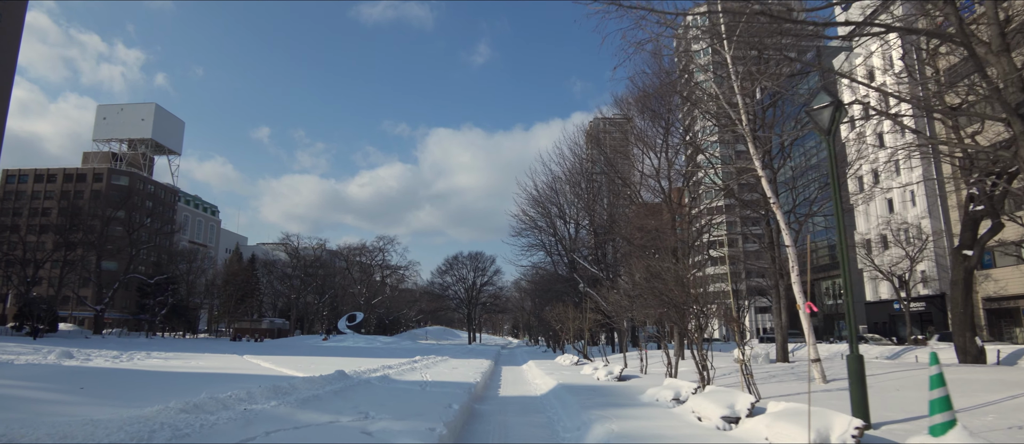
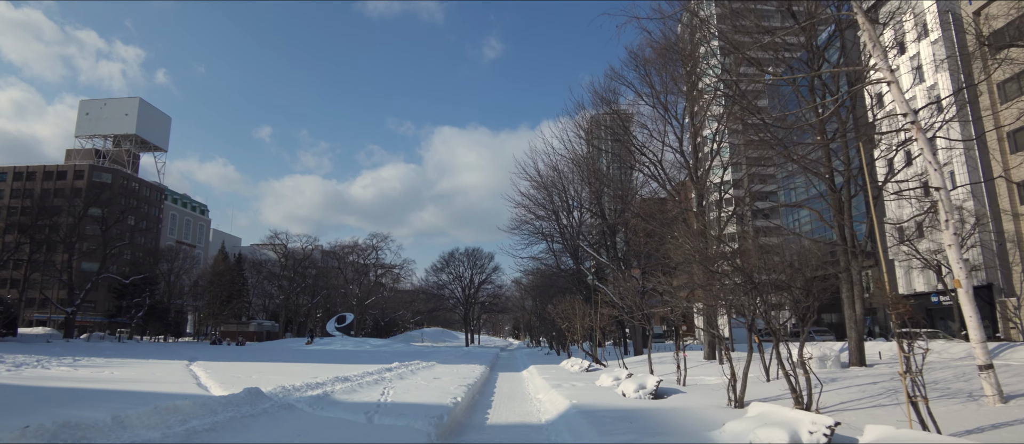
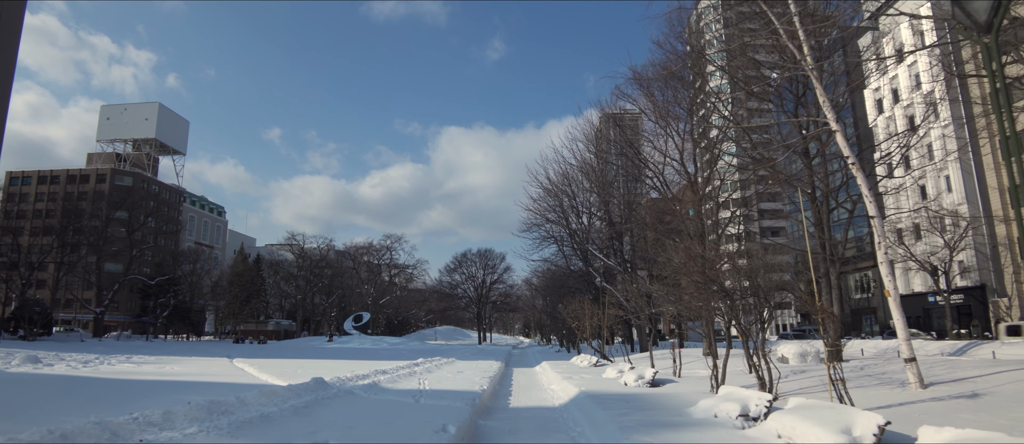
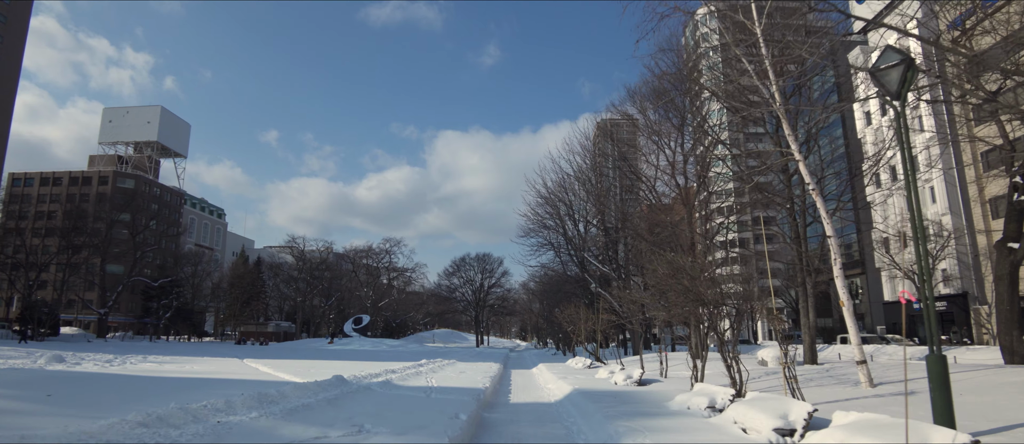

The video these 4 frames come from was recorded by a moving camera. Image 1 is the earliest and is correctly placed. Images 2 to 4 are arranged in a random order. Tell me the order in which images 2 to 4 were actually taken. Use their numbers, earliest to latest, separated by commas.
4, 3, 2
